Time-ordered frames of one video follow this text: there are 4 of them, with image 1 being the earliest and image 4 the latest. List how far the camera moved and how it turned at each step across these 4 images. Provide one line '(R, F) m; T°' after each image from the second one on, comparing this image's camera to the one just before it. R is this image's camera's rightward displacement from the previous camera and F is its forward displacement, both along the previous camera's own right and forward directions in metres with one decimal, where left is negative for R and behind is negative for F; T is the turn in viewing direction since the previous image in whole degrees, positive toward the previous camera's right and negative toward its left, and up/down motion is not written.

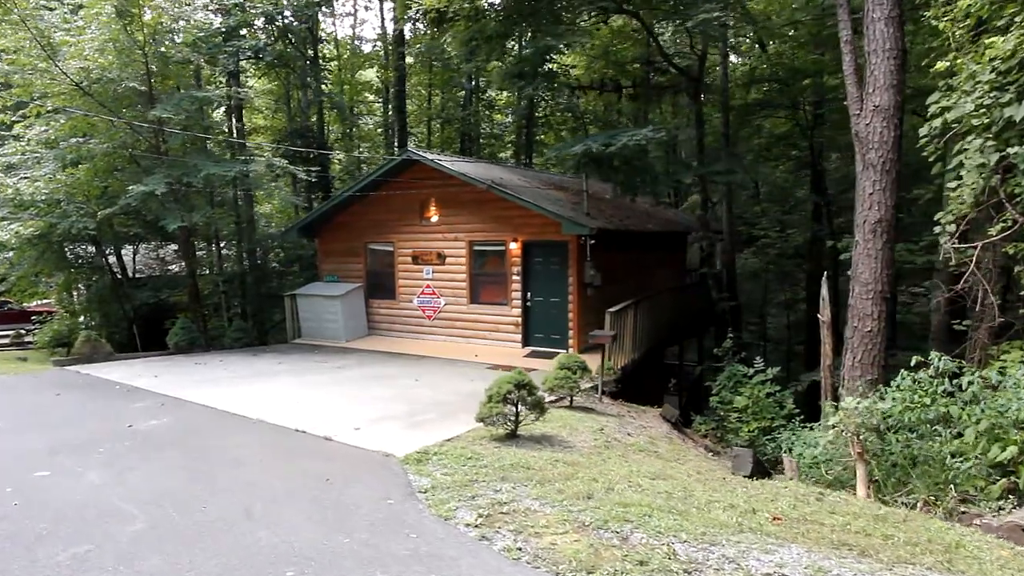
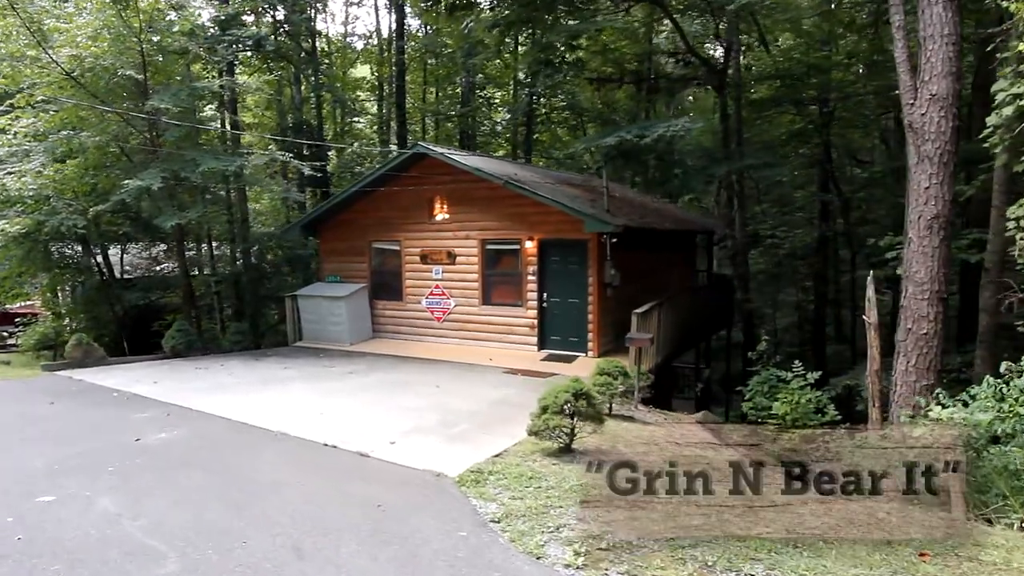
(-0.5, +0.5) m; +1°
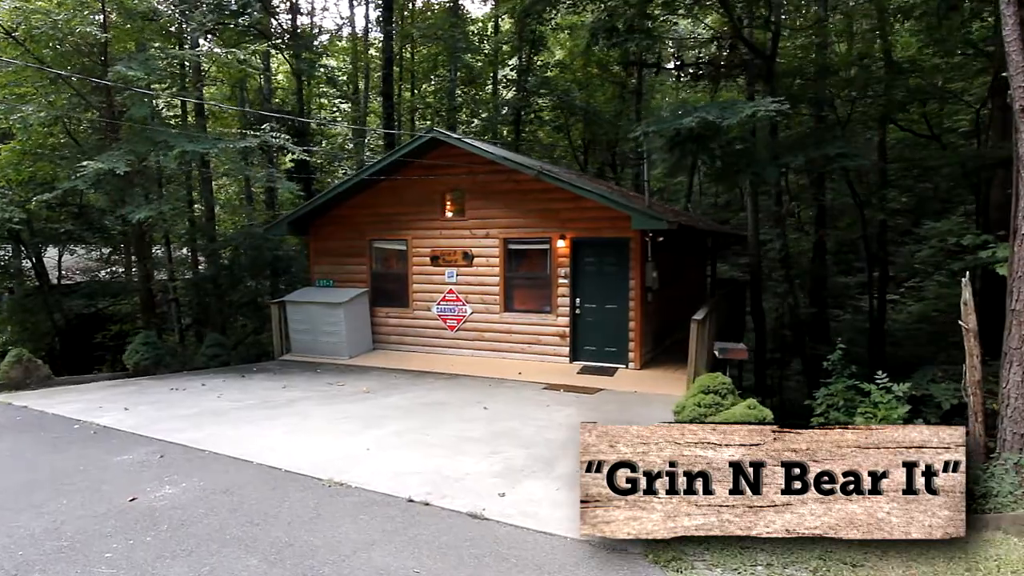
(-1.1, +1.3) m; +4°
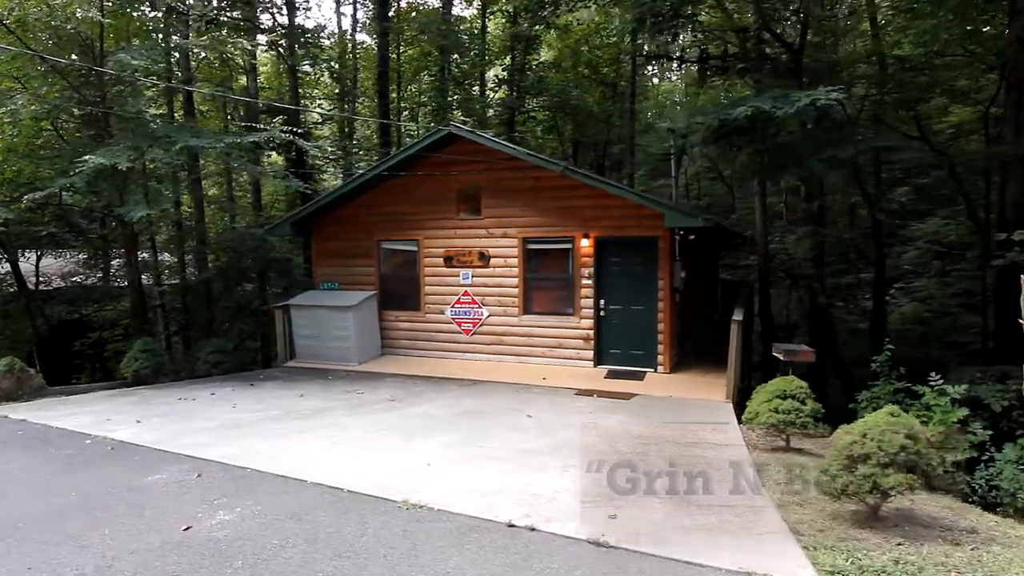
(-0.7, +0.4) m; +2°
